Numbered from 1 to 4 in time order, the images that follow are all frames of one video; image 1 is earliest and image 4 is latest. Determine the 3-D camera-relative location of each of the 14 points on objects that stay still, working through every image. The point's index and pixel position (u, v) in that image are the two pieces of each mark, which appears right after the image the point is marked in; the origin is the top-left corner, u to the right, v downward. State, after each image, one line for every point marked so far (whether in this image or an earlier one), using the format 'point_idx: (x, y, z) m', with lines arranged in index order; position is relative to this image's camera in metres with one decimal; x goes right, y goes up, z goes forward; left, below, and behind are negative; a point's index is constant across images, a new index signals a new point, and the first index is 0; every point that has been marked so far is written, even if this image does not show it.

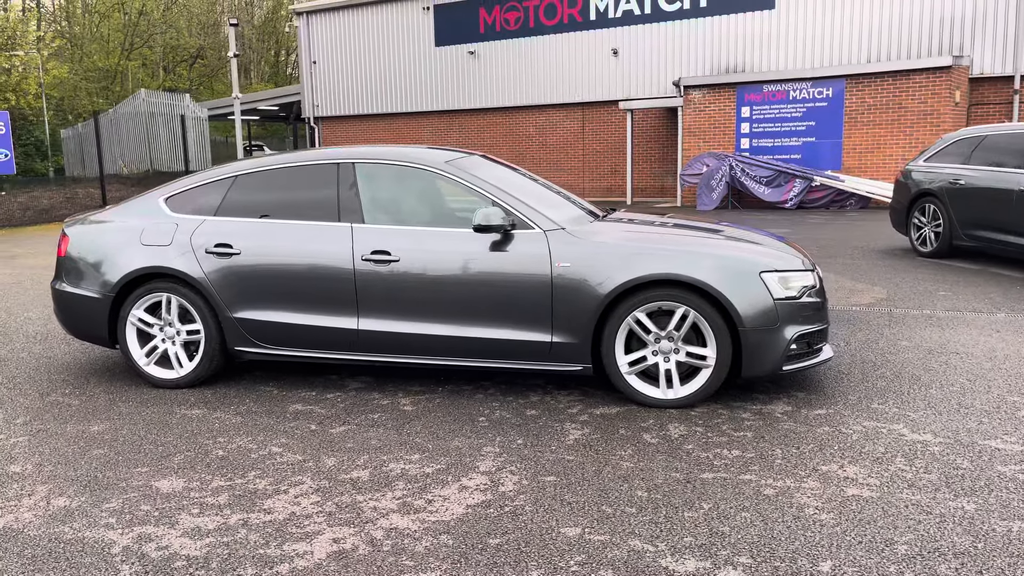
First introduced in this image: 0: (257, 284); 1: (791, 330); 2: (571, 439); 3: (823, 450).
0: (-1.5, 0.0, +4.8) m
1: (+1.4, -0.2, +4.3) m
2: (+0.3, -0.7, +3.9) m
3: (+1.4, -0.7, +3.7) m
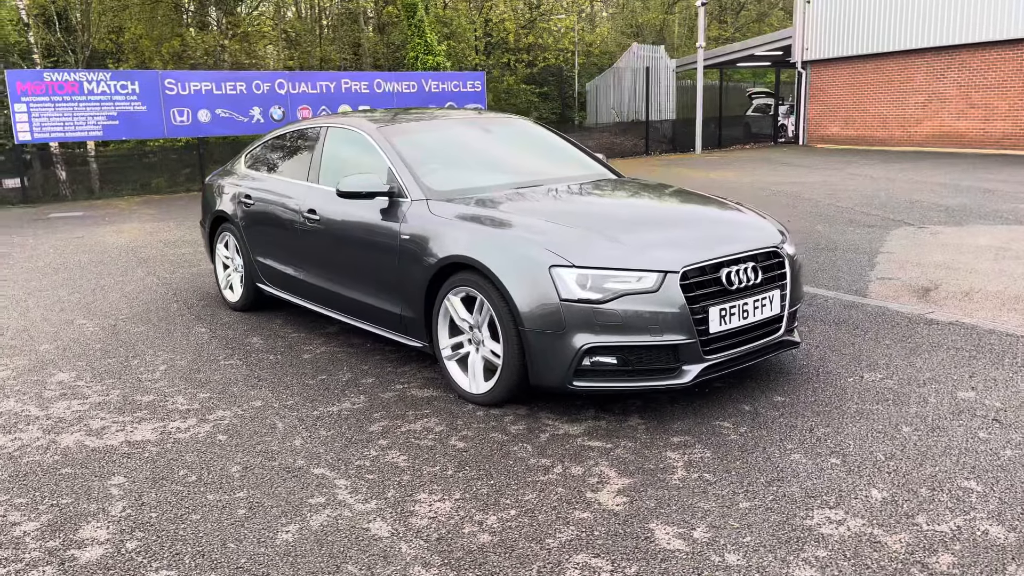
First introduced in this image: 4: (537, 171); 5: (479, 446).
0: (-1.7, +0.4, +5.6) m
1: (+0.3, -0.2, +3.5) m
2: (-0.9, -0.6, +4.0) m
3: (-0.1, -0.7, +3.1) m
4: (+0.2, +0.7, +5.2) m
5: (-0.1, -0.7, +3.5) m
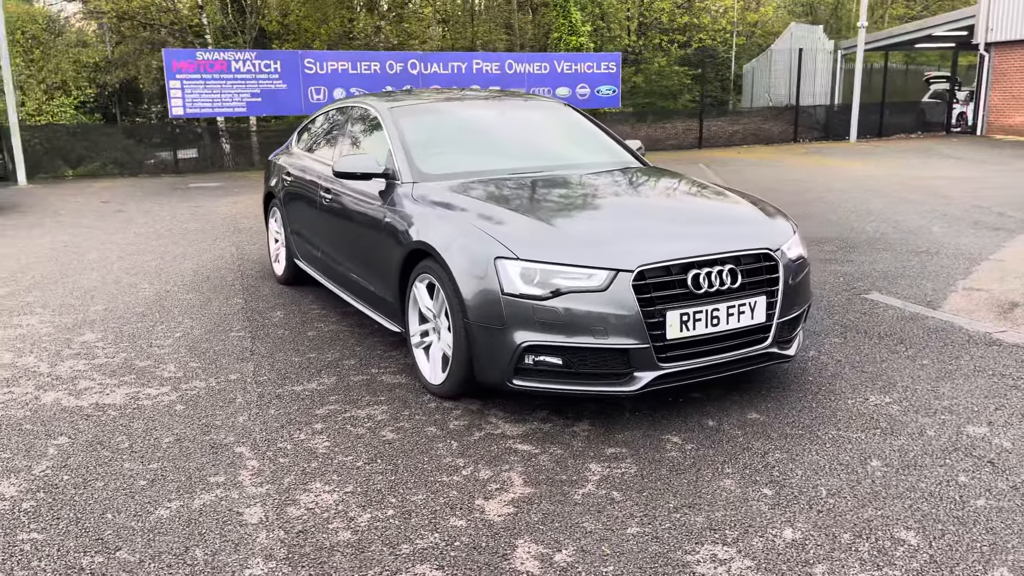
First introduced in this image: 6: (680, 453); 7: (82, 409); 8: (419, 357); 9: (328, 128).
0: (-1.5, +0.5, +5.7) m
1: (0.0, -0.2, +3.4) m
2: (-1.1, -0.5, +4.0) m
3: (-0.5, -0.7, +3.1) m
4: (+0.3, +0.8, +5.0) m
5: (-0.4, -0.6, +3.4) m
6: (+0.6, -0.6, +3.2) m
7: (-1.9, -0.5, +3.8) m
8: (-0.4, -0.3, +4.0) m
9: (-1.3, +1.1, +5.8) m
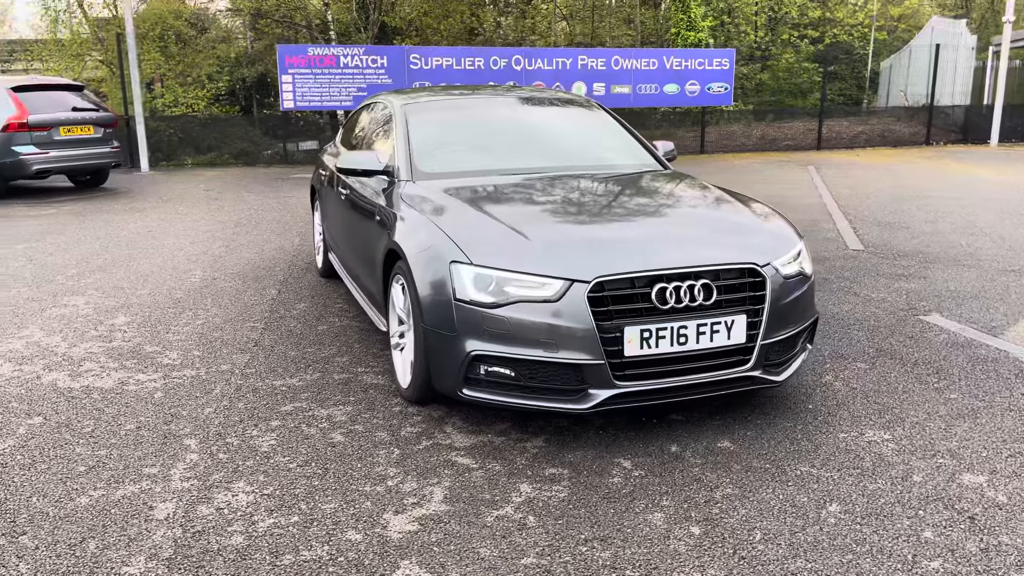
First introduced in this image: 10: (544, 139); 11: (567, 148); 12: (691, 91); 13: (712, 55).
0: (-1.3, +0.6, +5.8) m
1: (-0.2, -0.2, +3.2) m
2: (-1.2, -0.5, +4.0) m
3: (-0.8, -0.7, +3.0) m
4: (+0.3, +0.7, +4.8) m
5: (-0.6, -0.6, +3.3) m
6: (+0.4, -0.7, +3.0) m
7: (-2.0, -0.5, +3.9) m
8: (-0.5, -0.3, +4.0) m
9: (-1.0, +1.1, +5.8) m
10: (+0.2, +0.9, +4.8) m
11: (+0.3, +0.8, +4.8) m
12: (+4.1, +4.6, +19.6) m
13: (+4.5, +5.4, +19.4) m
